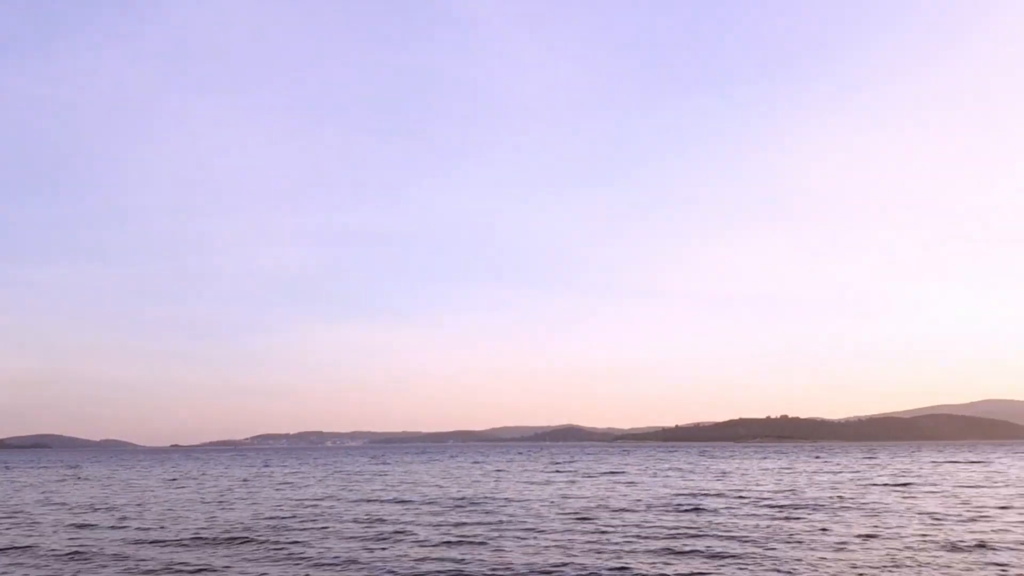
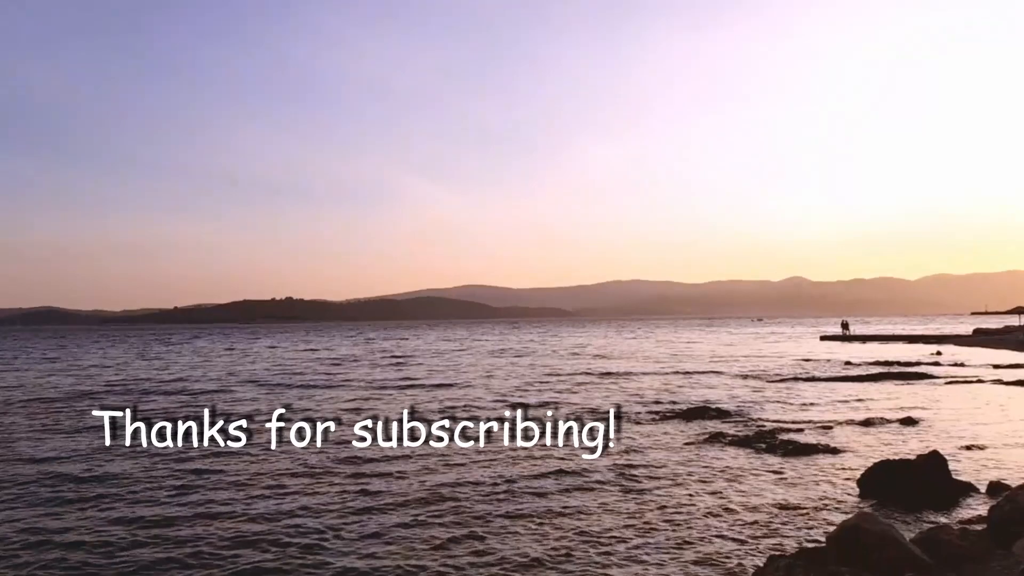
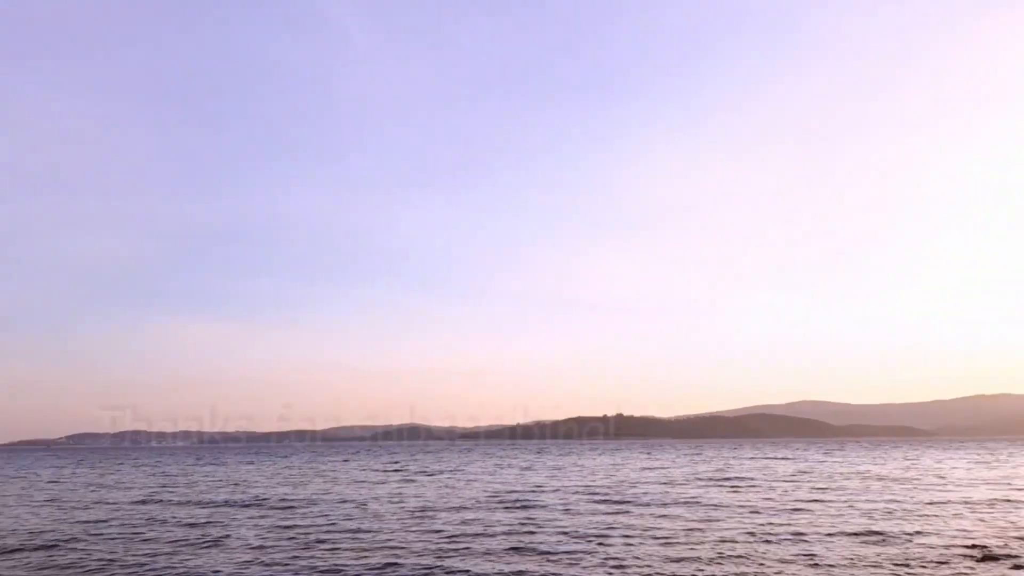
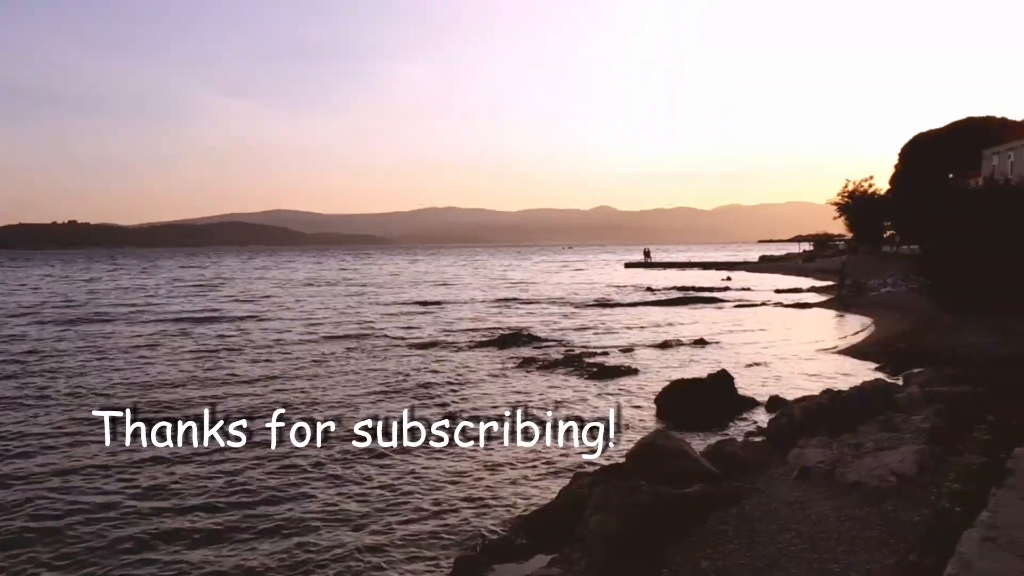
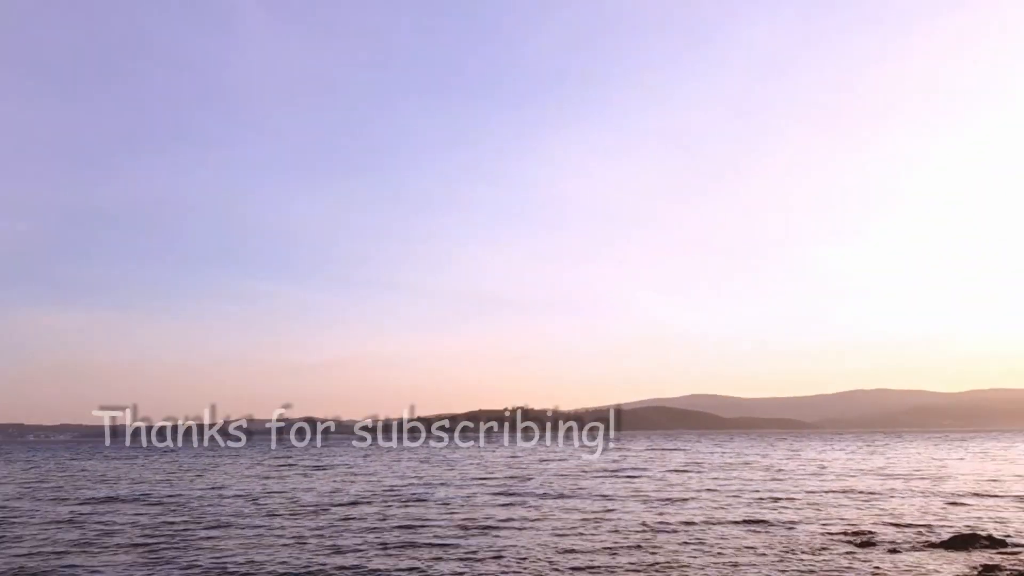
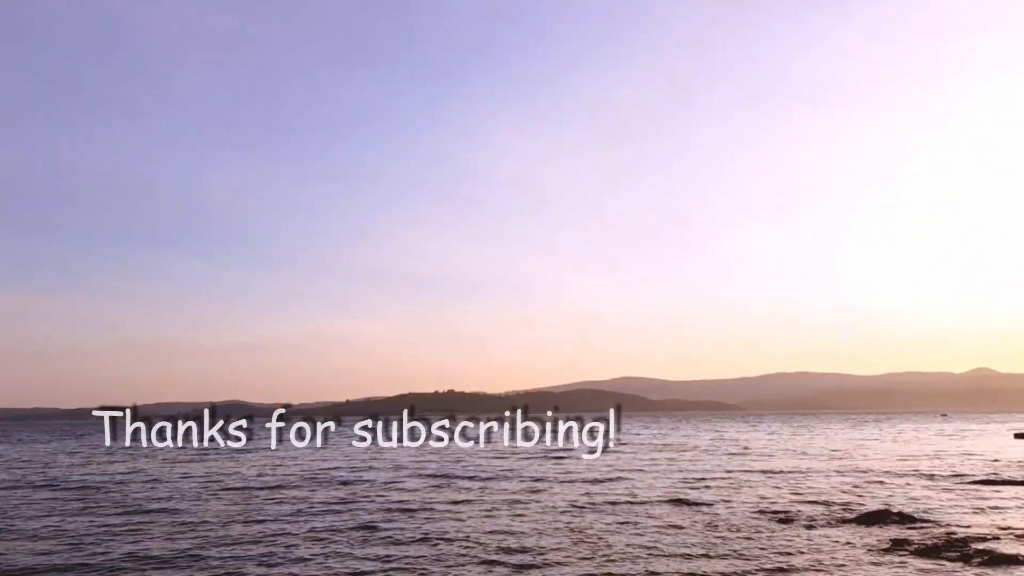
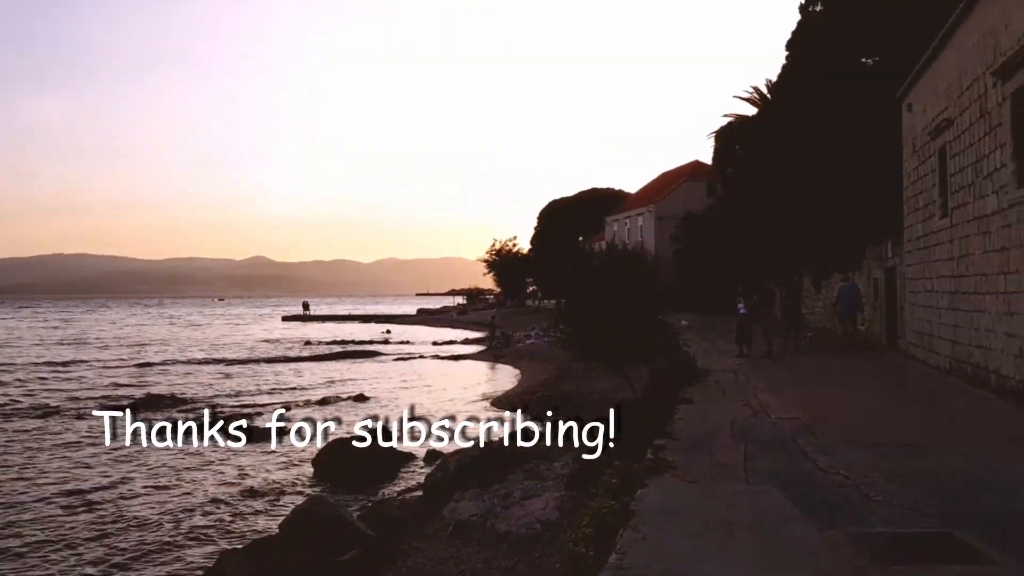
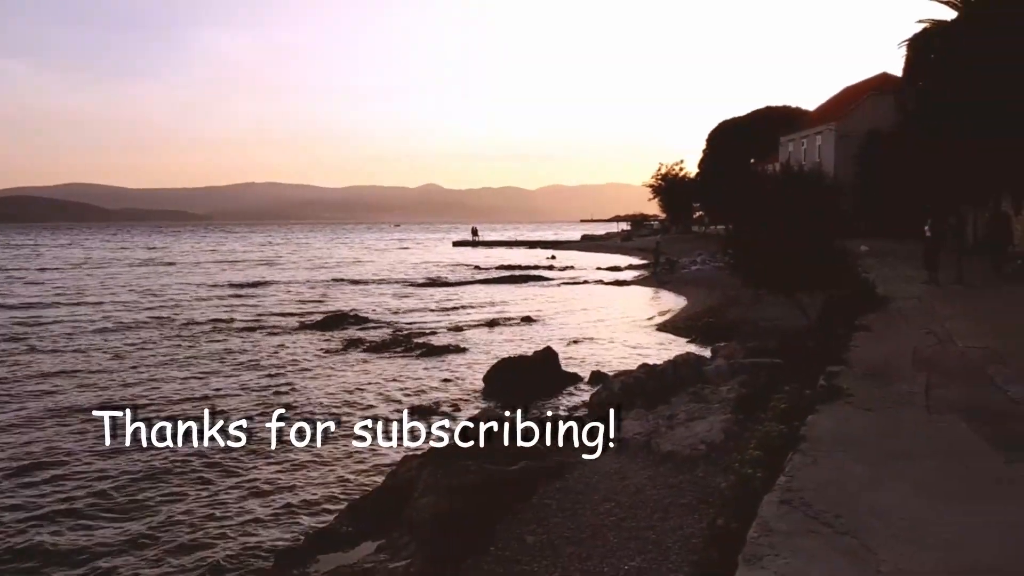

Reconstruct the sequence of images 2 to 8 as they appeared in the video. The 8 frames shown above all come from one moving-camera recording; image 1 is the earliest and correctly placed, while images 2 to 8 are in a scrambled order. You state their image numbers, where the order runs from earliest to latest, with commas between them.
3, 5, 6, 2, 4, 8, 7
